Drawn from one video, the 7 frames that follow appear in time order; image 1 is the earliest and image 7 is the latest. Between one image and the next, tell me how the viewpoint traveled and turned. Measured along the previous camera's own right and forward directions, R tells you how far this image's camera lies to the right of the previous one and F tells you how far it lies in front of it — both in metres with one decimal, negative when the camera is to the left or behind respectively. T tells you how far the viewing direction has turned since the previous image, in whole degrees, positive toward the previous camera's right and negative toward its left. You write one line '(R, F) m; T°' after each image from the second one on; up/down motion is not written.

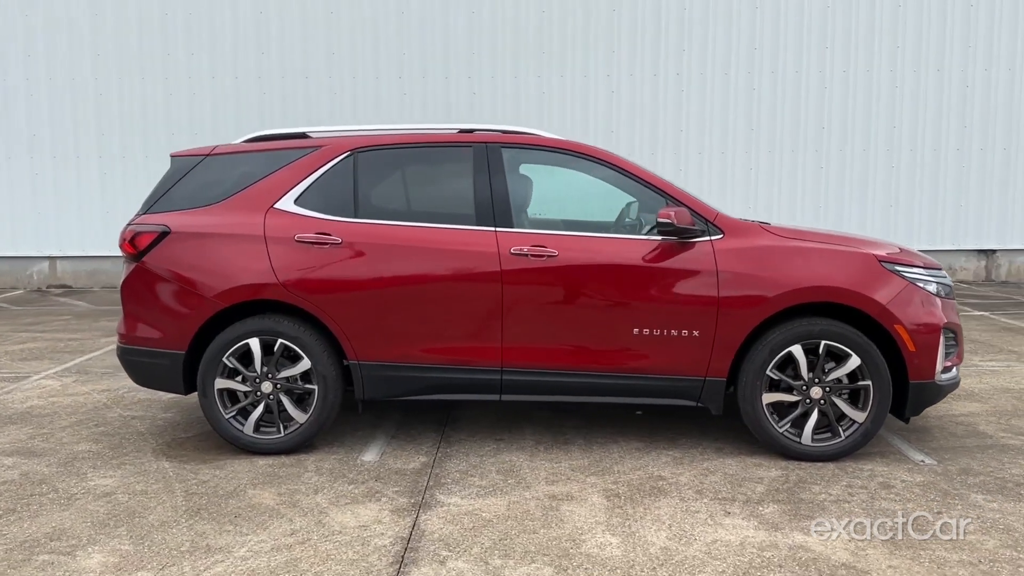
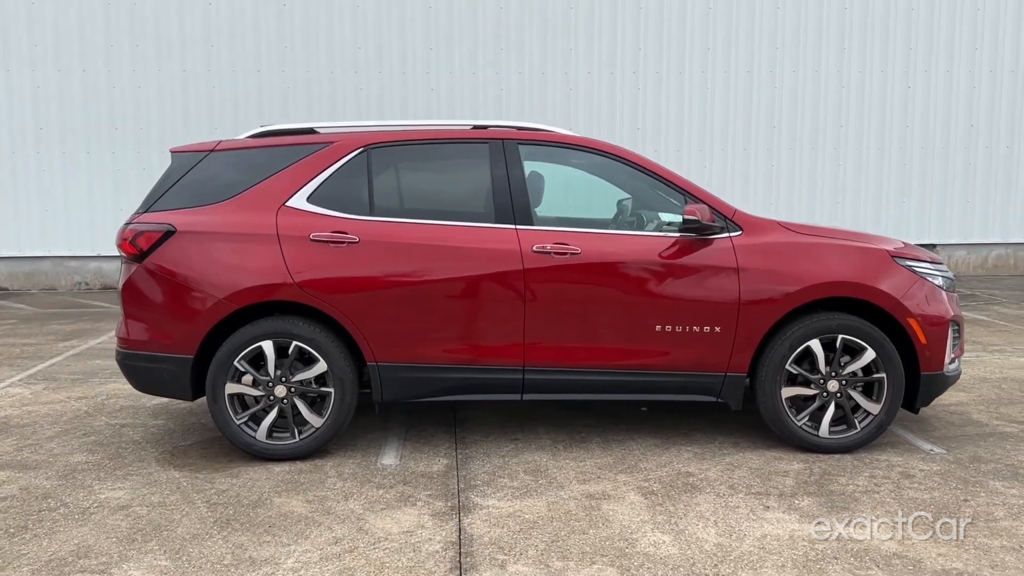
(-0.4, +0.1) m; +4°
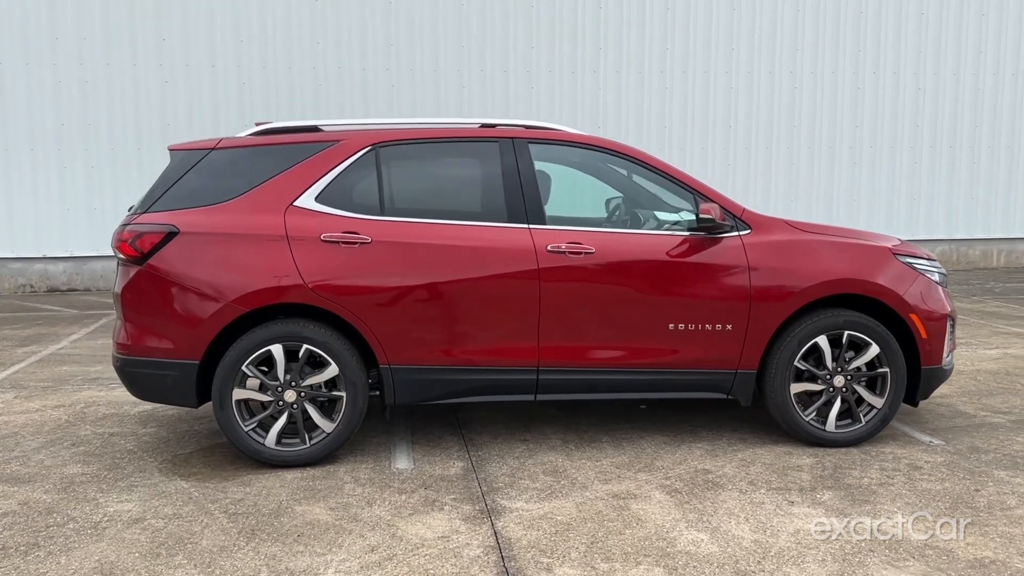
(-0.3, 0.0) m; +4°
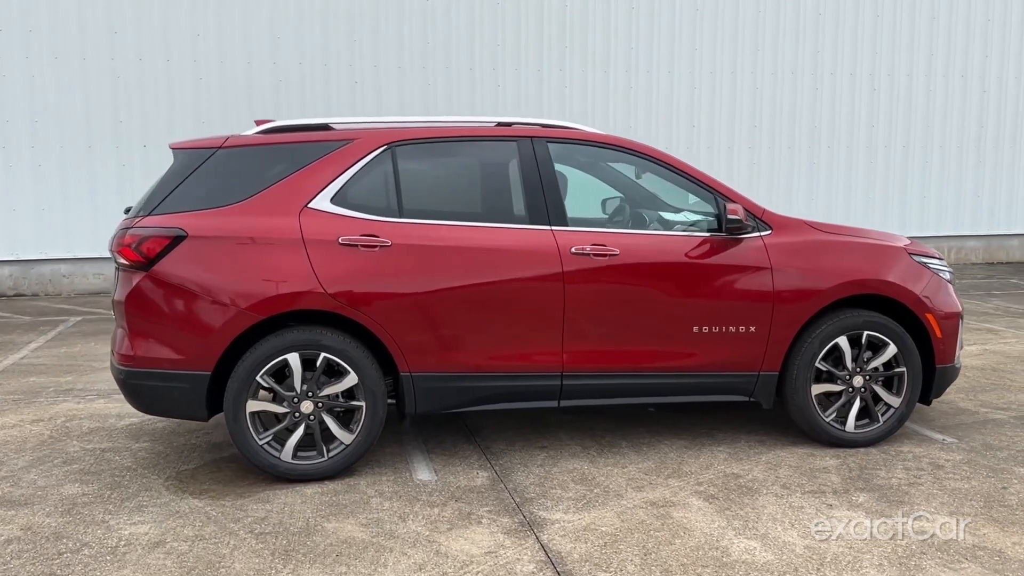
(-0.3, +0.1) m; +4°
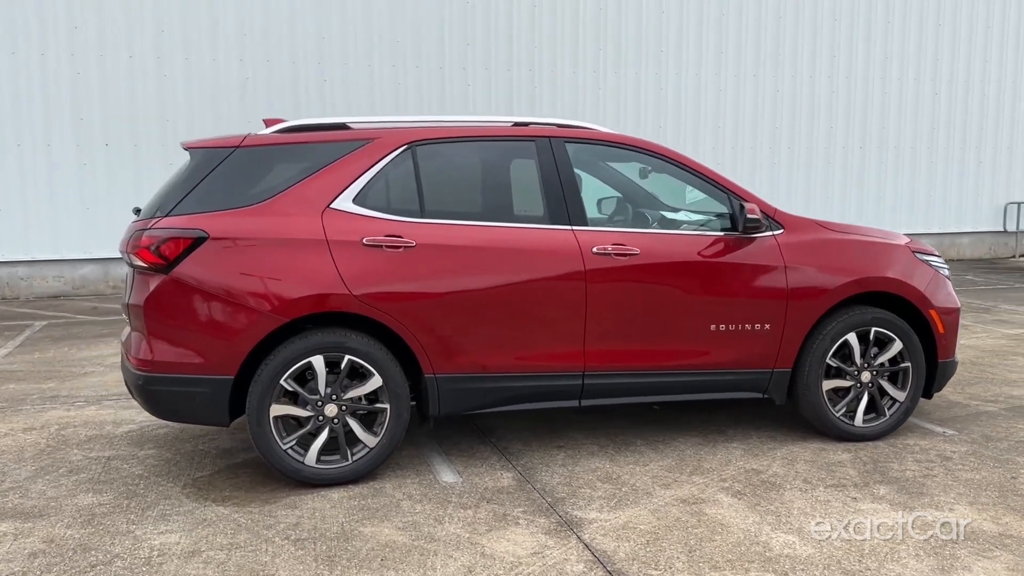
(-0.3, 0.0) m; +3°
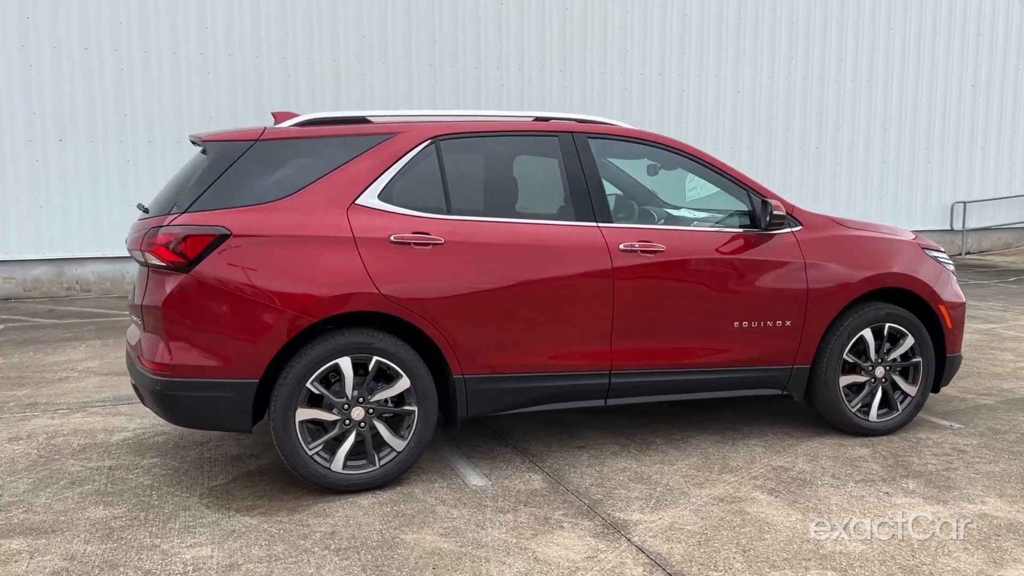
(-0.3, +0.1) m; +3°
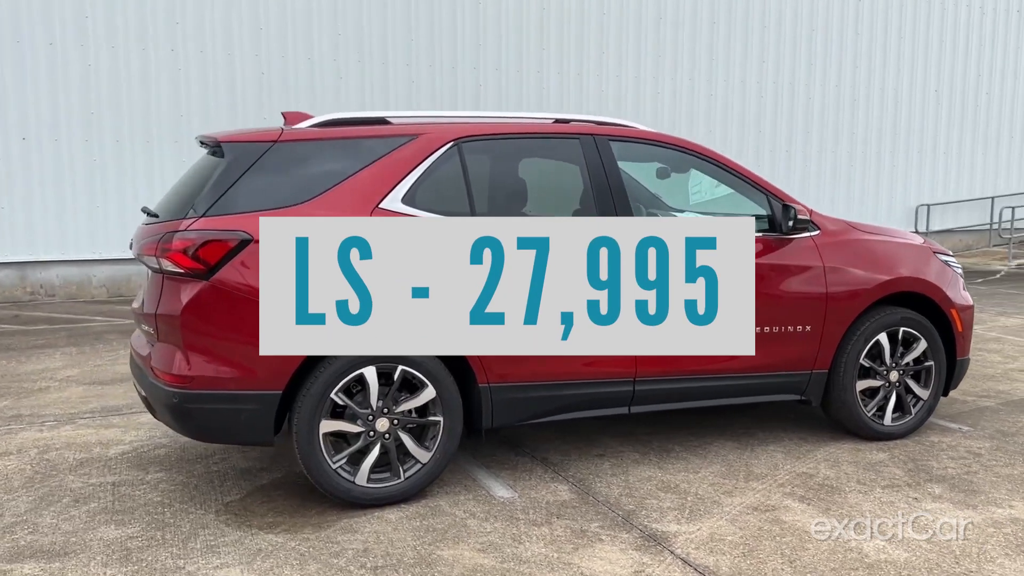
(-0.3, +0.1) m; +3°
